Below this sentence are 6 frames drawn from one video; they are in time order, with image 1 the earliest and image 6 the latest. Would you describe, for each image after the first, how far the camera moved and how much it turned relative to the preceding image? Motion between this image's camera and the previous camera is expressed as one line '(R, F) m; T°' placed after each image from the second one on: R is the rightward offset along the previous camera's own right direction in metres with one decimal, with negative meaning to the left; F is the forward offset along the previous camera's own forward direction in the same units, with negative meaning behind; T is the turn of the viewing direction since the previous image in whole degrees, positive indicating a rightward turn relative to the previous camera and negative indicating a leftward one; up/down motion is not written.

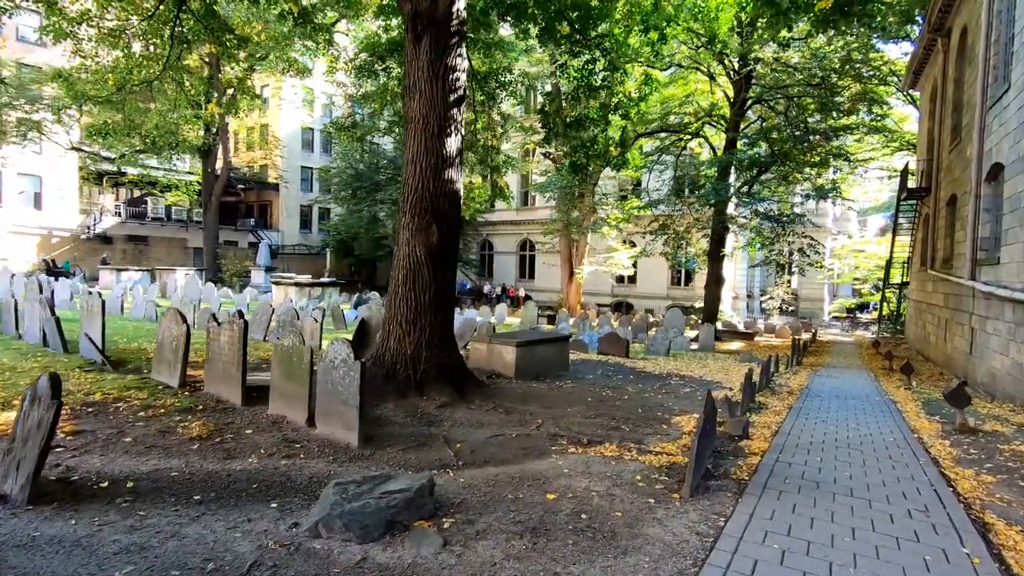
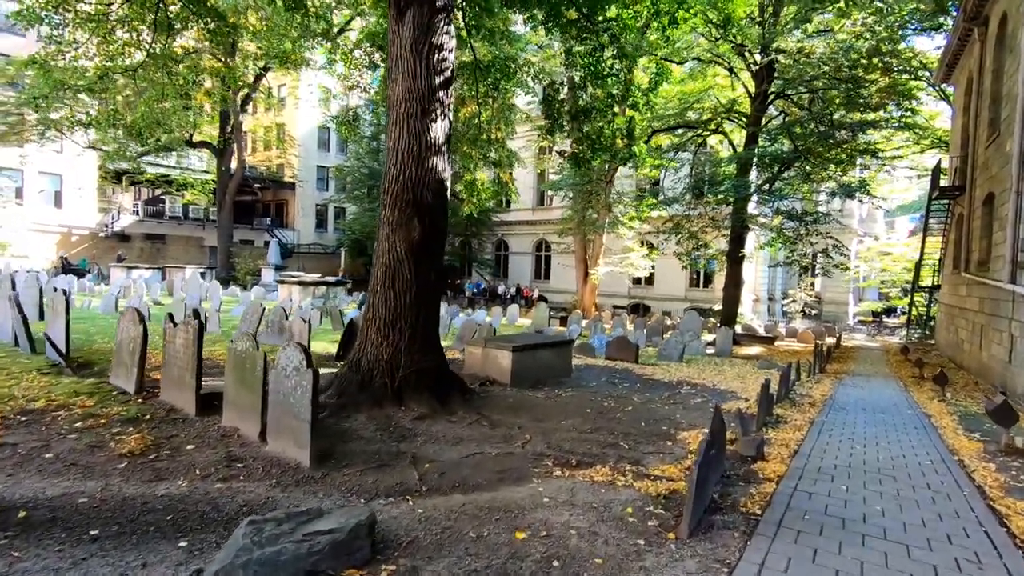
(+0.3, +0.6) m; -2°
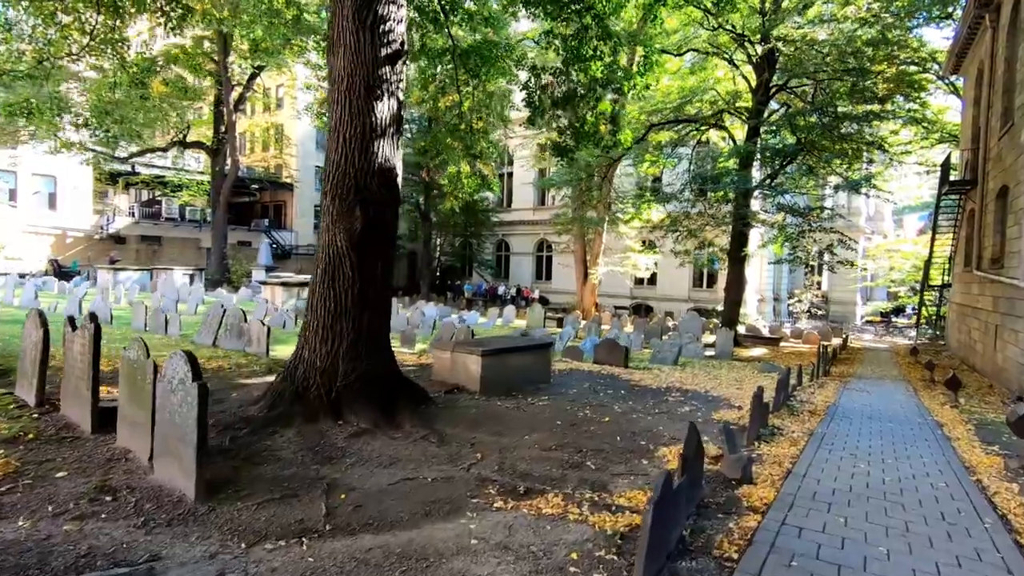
(+0.5, +0.6) m; -1°
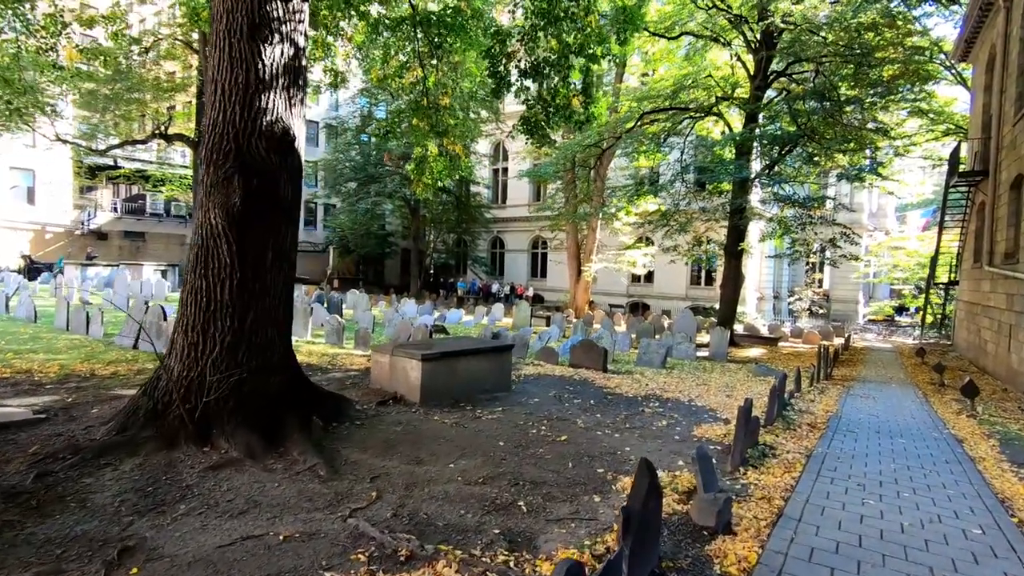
(+0.6, +1.0) m; 0°
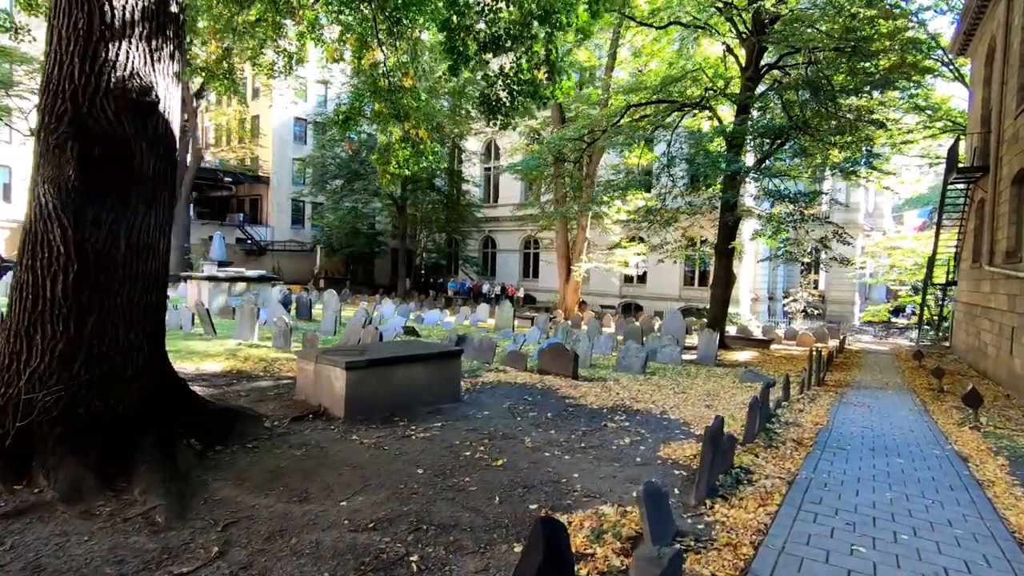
(+0.5, +0.8) m; 0°
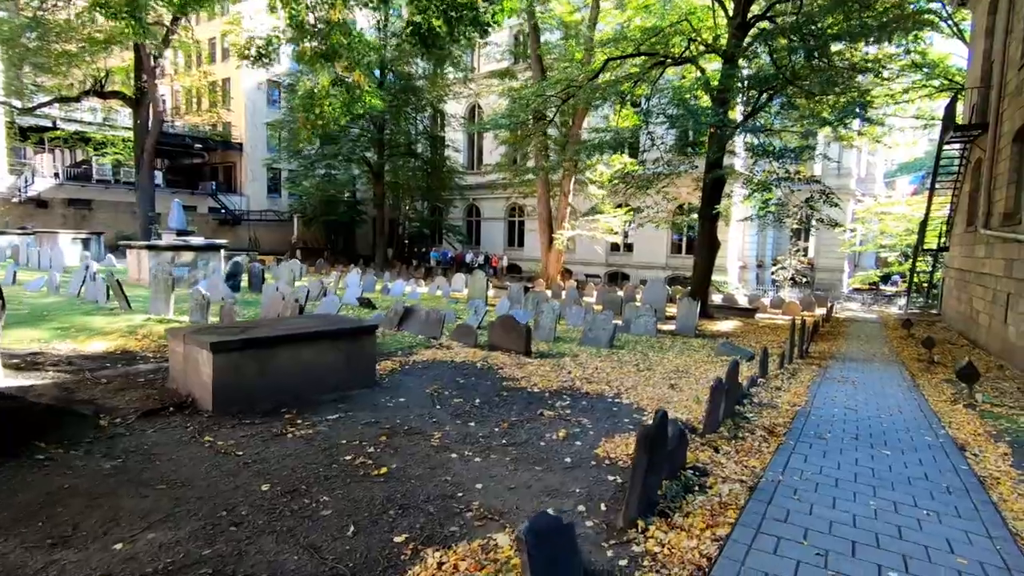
(+0.7, +1.0) m; +1°
